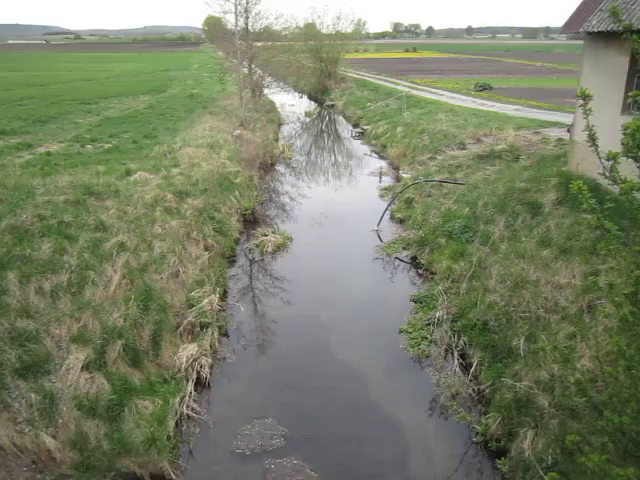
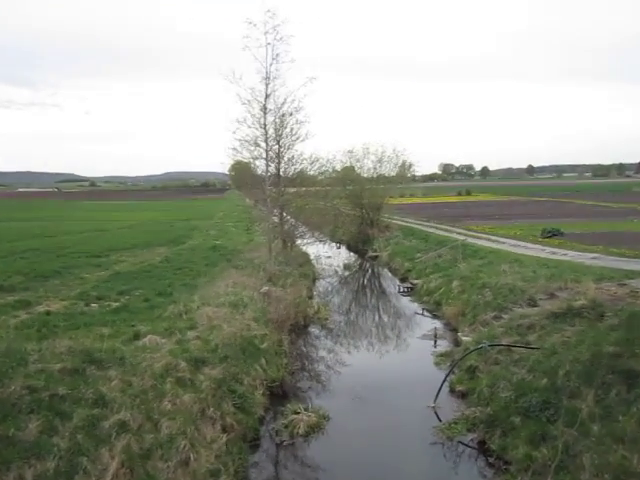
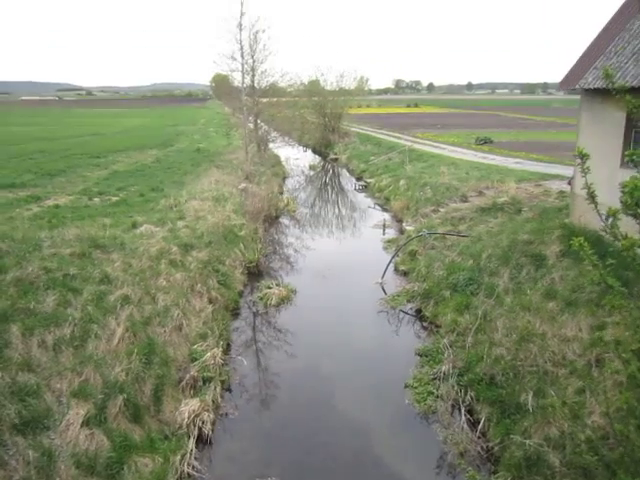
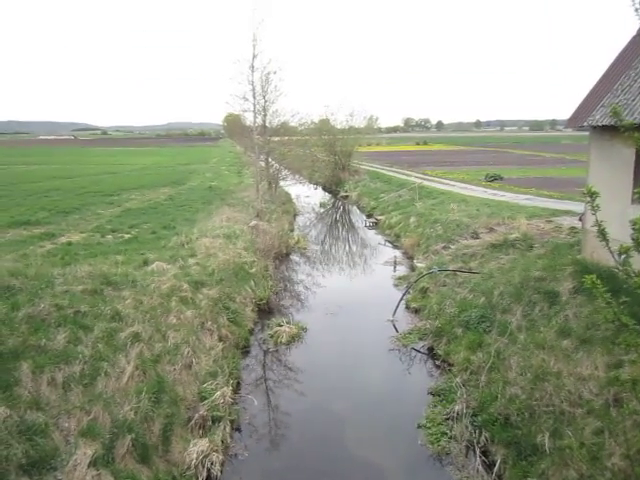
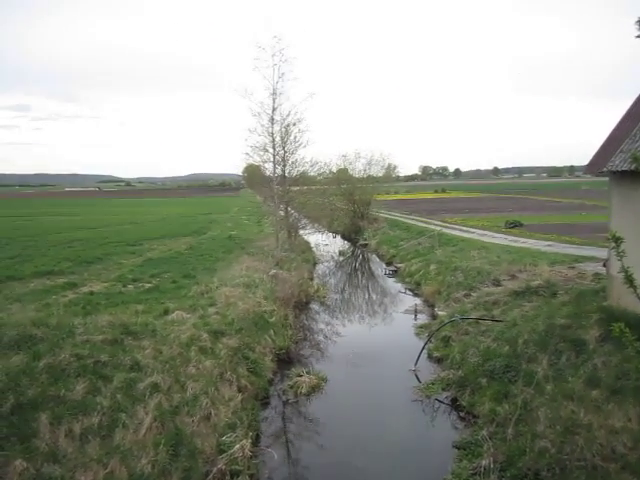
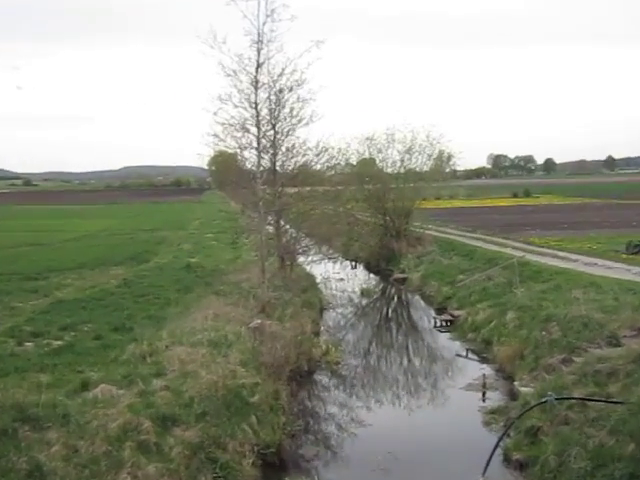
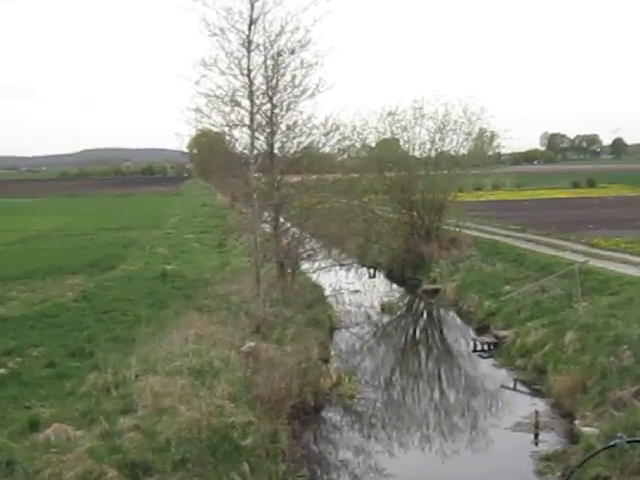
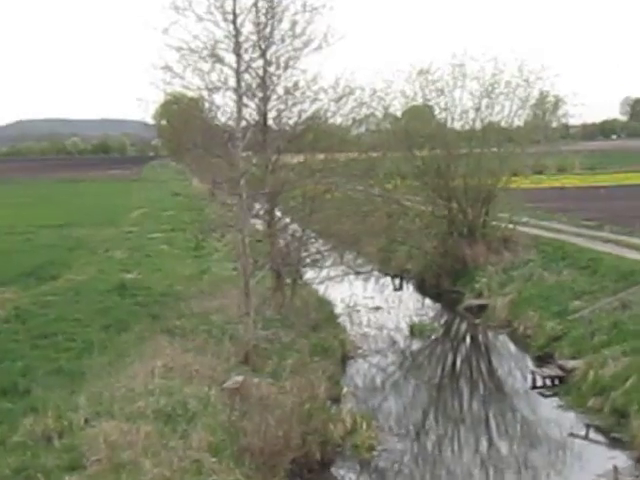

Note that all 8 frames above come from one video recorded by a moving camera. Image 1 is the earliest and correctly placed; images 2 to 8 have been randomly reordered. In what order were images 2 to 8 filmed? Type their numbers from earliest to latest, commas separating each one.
3, 4, 5, 2, 6, 7, 8
